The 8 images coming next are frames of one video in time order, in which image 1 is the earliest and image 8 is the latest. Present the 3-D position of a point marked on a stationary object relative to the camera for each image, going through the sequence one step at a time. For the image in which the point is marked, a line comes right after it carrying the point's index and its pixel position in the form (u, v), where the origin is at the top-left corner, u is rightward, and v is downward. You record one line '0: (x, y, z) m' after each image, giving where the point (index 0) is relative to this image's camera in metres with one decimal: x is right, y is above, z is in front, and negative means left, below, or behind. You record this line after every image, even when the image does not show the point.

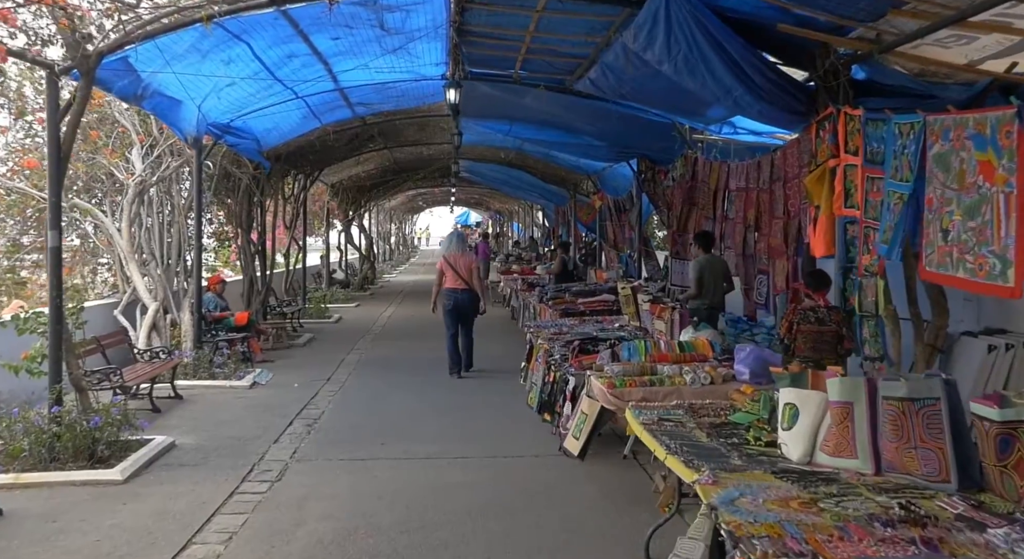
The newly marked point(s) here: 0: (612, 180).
0: (+1.8, +1.8, +16.2) m
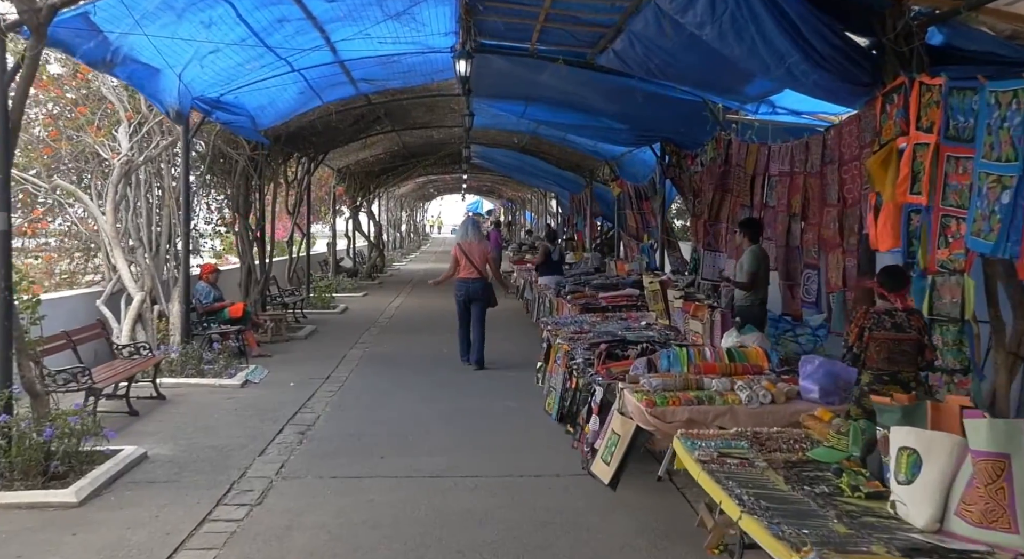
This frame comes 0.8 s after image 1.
0: (+2.1, +2.0, +15.4) m
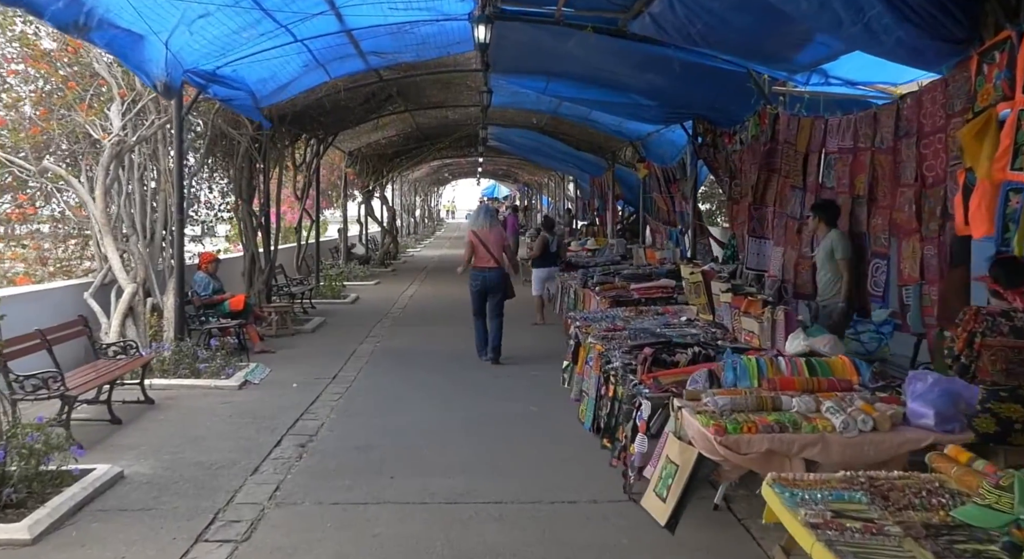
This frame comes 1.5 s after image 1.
0: (+2.4, +2.2, +14.5) m
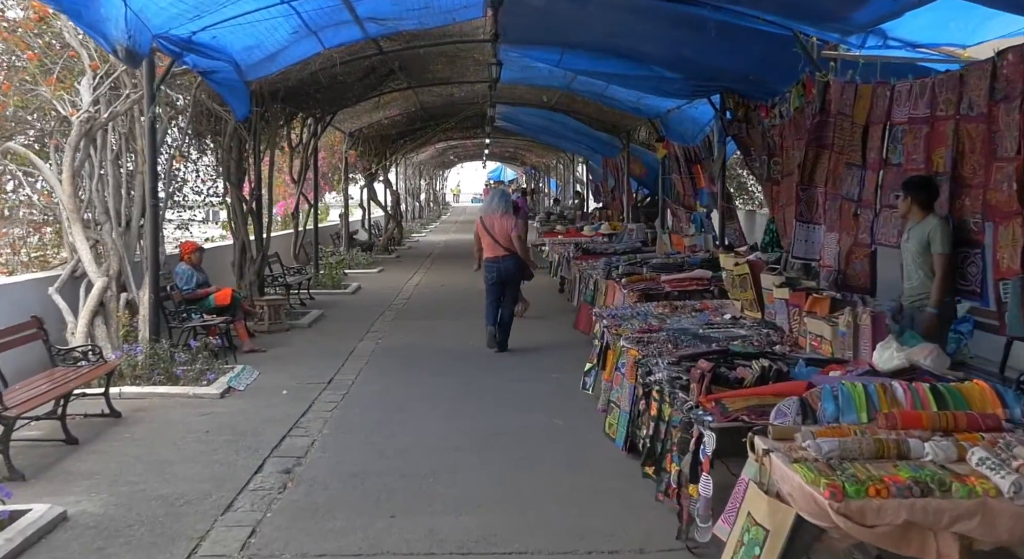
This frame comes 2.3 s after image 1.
0: (+2.6, +2.4, +13.5) m
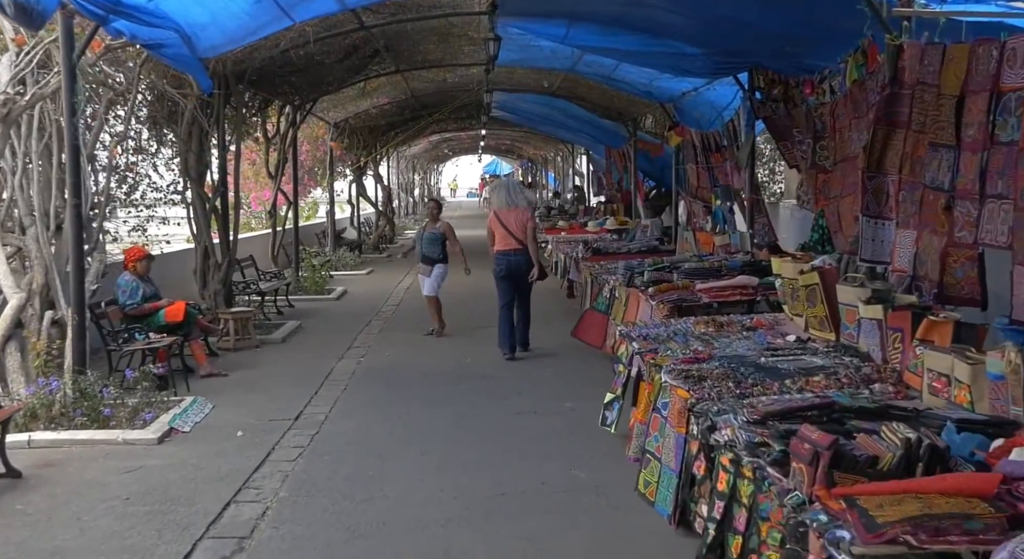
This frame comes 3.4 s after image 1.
0: (+2.5, +2.4, +12.2) m
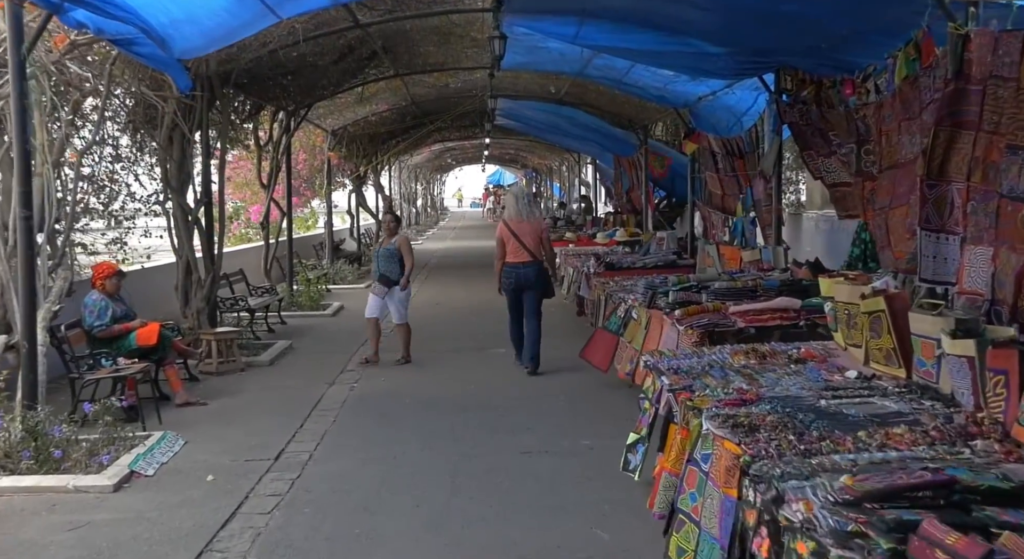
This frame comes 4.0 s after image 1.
0: (+2.6, +2.2, +11.5) m
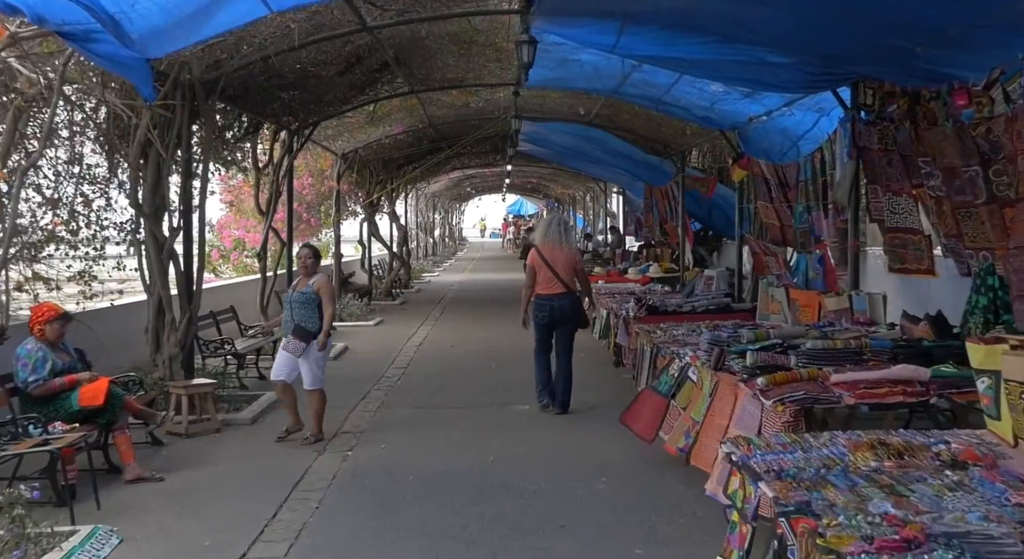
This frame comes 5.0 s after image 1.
0: (+2.9, +1.7, +10.2) m
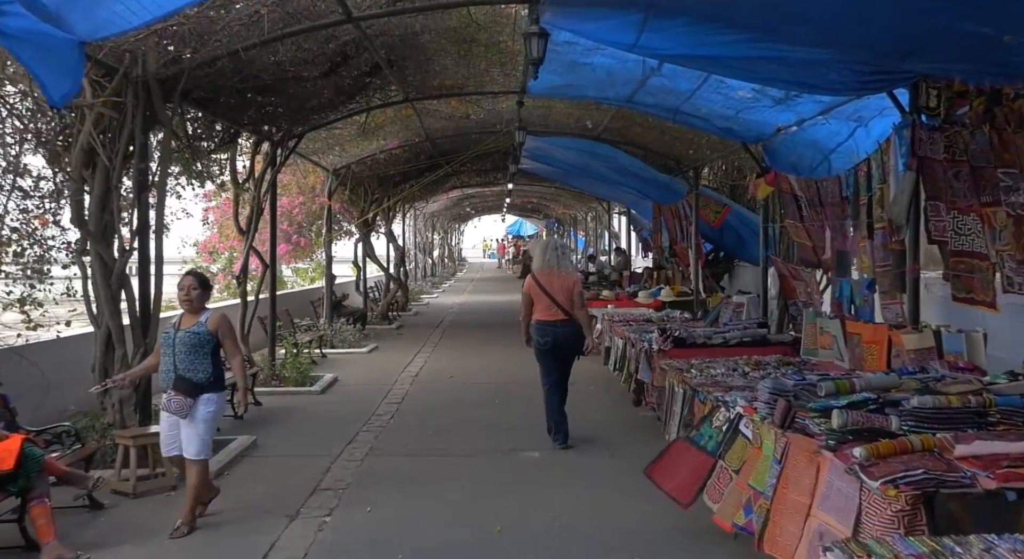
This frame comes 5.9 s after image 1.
0: (+3.0, +1.4, +9.2) m
